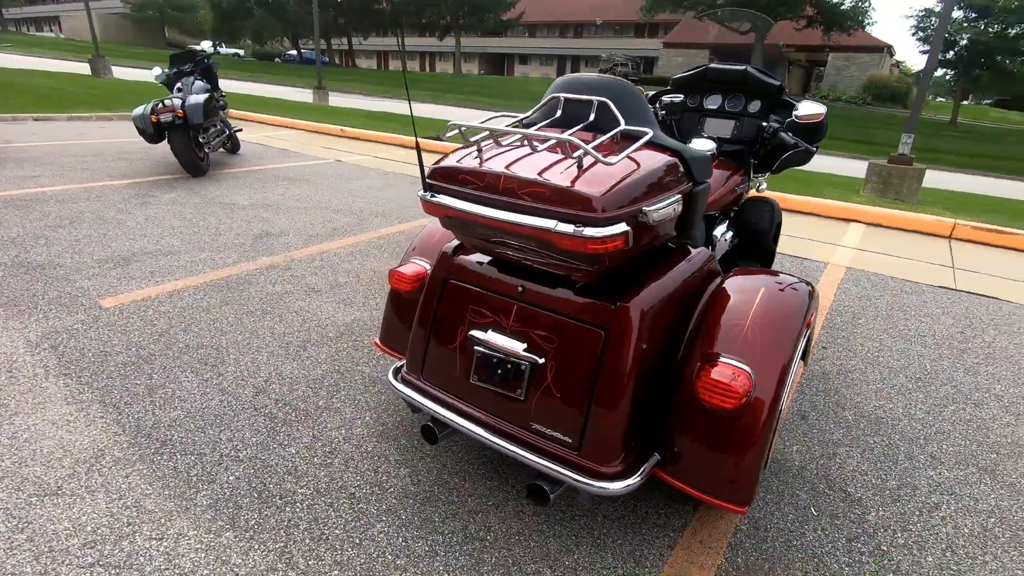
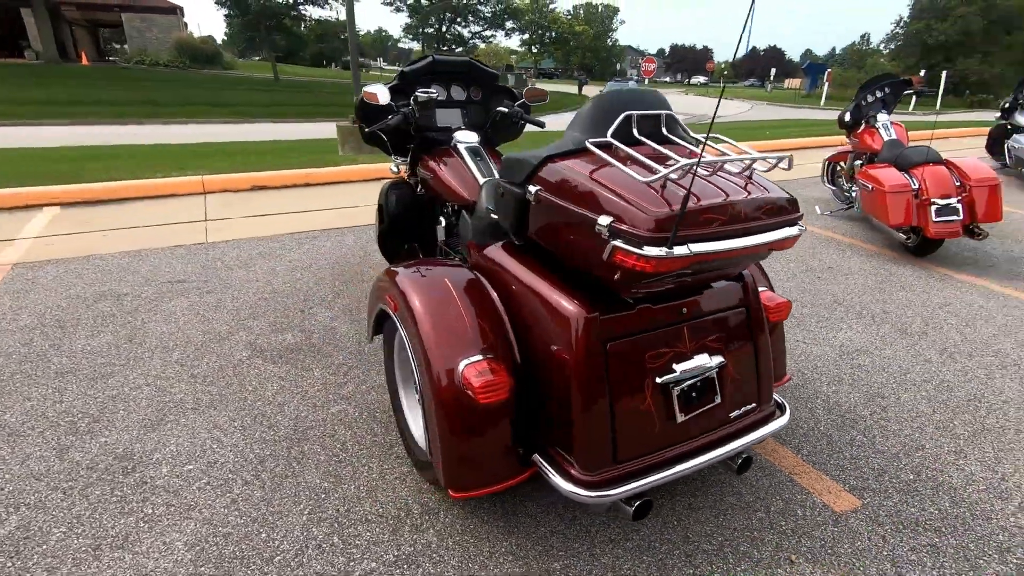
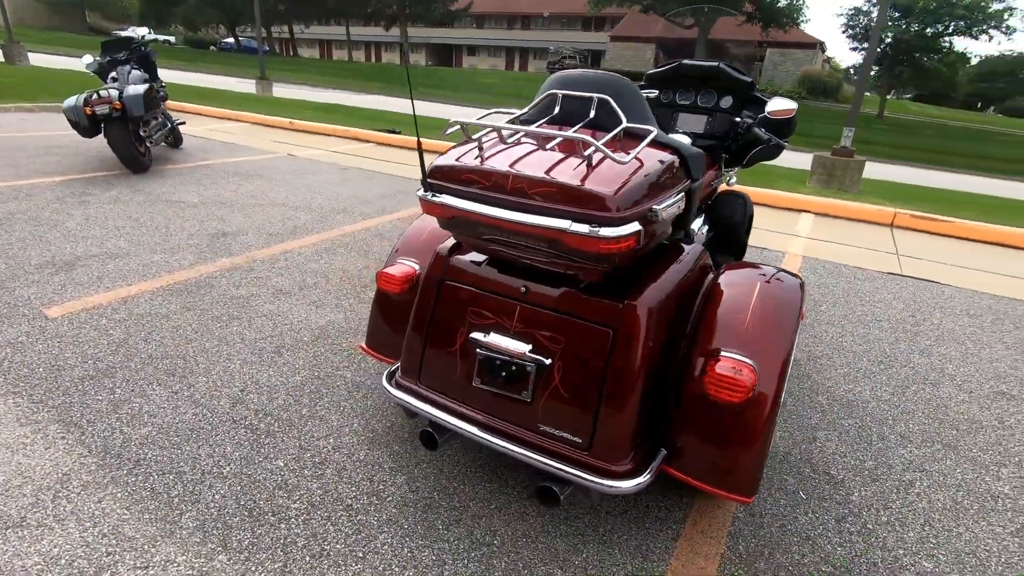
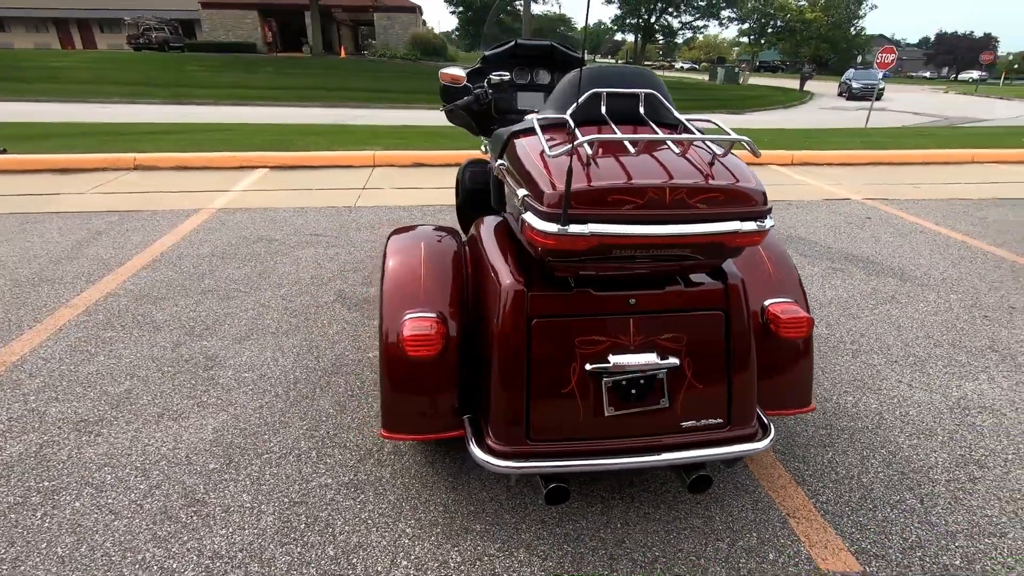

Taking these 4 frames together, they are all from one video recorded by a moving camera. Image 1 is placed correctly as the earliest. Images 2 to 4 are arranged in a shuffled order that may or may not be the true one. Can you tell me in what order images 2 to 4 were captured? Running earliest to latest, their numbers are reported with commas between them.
3, 4, 2
